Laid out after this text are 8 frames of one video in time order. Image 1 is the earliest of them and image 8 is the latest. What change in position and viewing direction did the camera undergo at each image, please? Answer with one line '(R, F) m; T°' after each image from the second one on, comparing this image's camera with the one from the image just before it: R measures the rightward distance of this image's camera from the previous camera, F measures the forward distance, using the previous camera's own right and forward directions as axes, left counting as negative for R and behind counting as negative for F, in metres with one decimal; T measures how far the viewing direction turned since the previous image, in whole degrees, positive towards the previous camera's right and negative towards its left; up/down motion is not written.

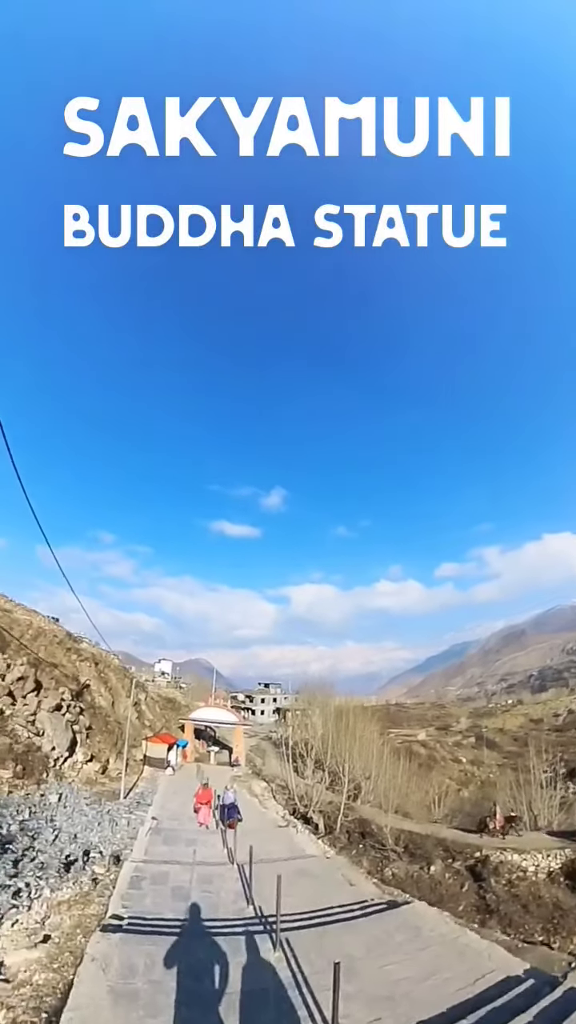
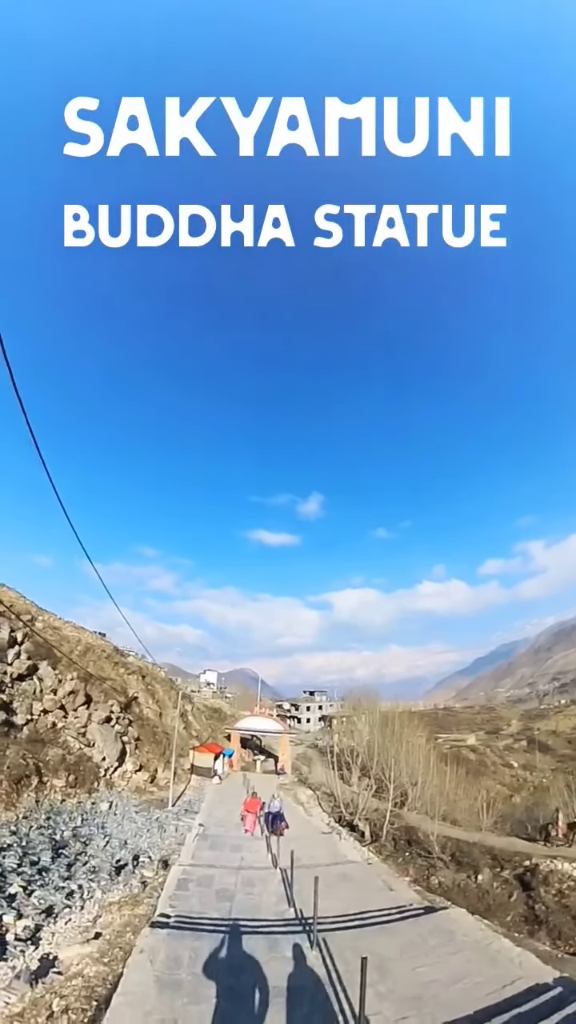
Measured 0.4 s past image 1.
(+0.2, -0.4) m; -4°
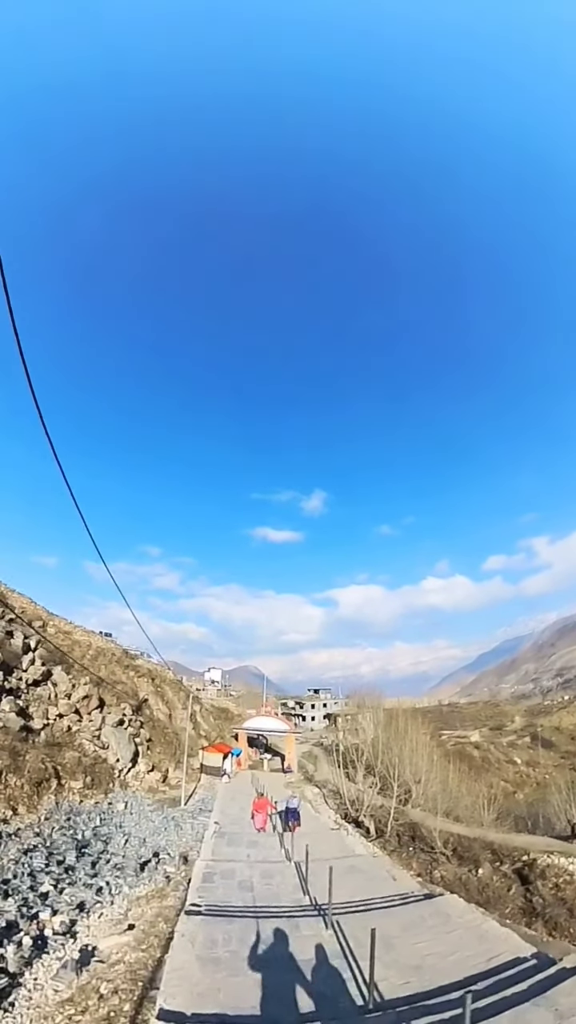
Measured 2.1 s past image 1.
(-0.2, -1.1) m; 0°
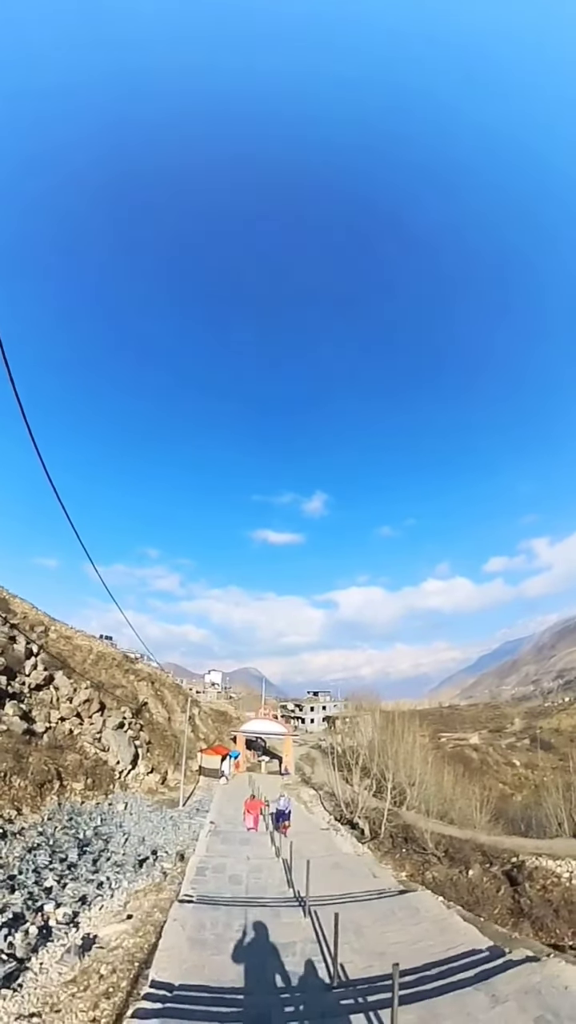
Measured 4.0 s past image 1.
(+0.3, -0.9) m; 0°
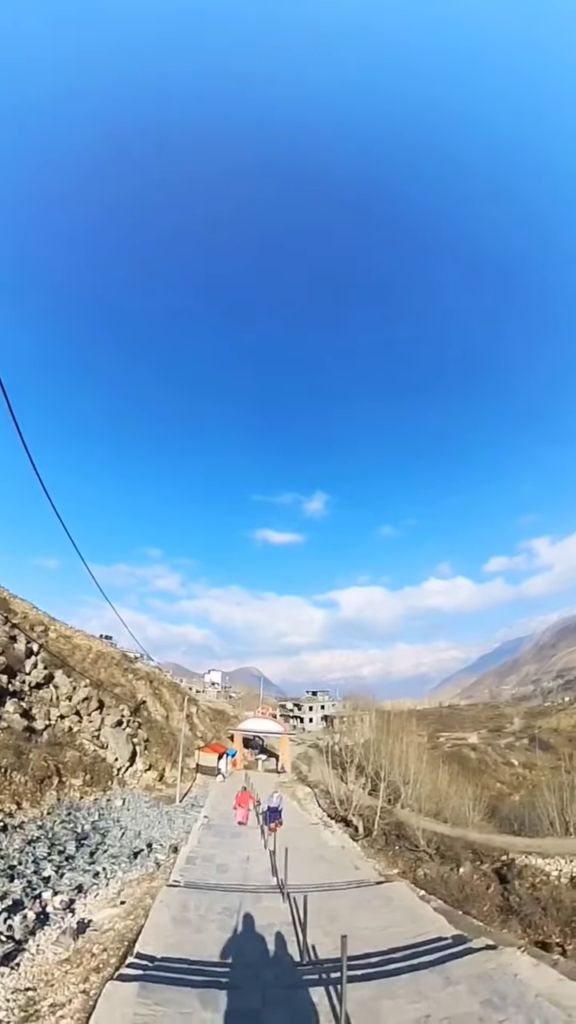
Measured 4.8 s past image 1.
(+0.3, -0.6) m; 0°
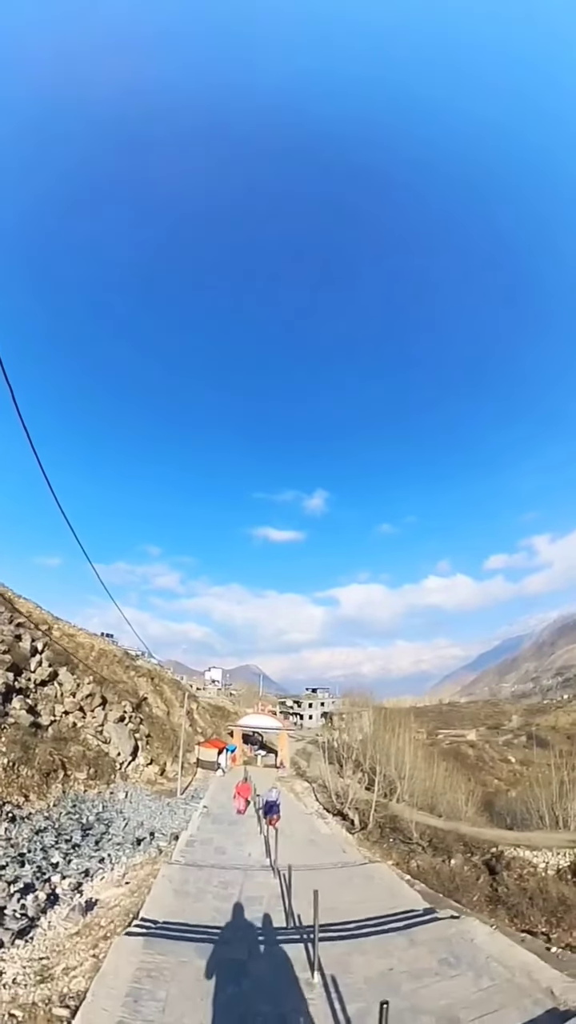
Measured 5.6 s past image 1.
(+0.2, -1.0) m; 0°
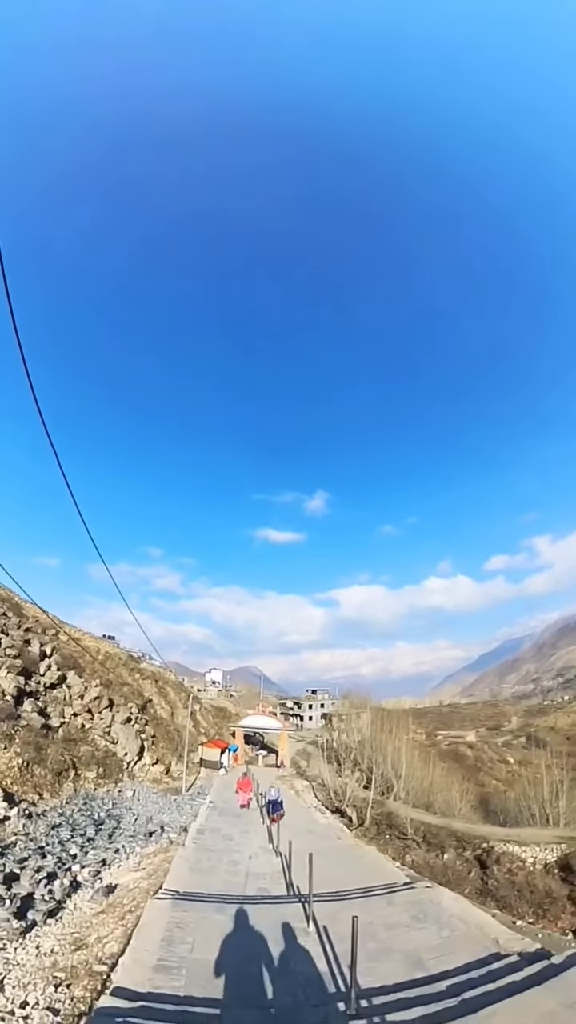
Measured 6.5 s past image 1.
(0.0, -1.4) m; 0°
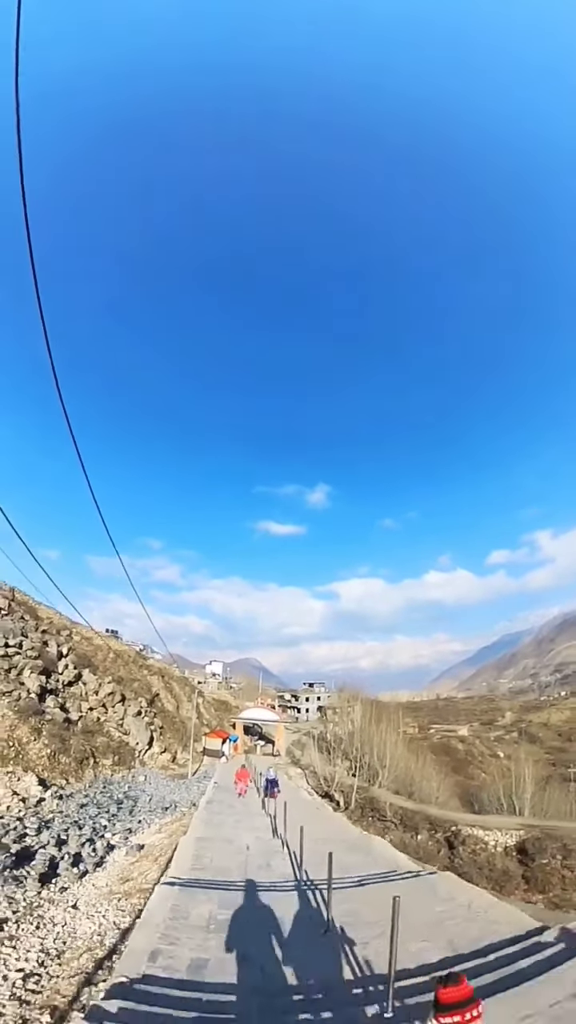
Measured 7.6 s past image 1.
(+0.2, -4.0) m; 0°
